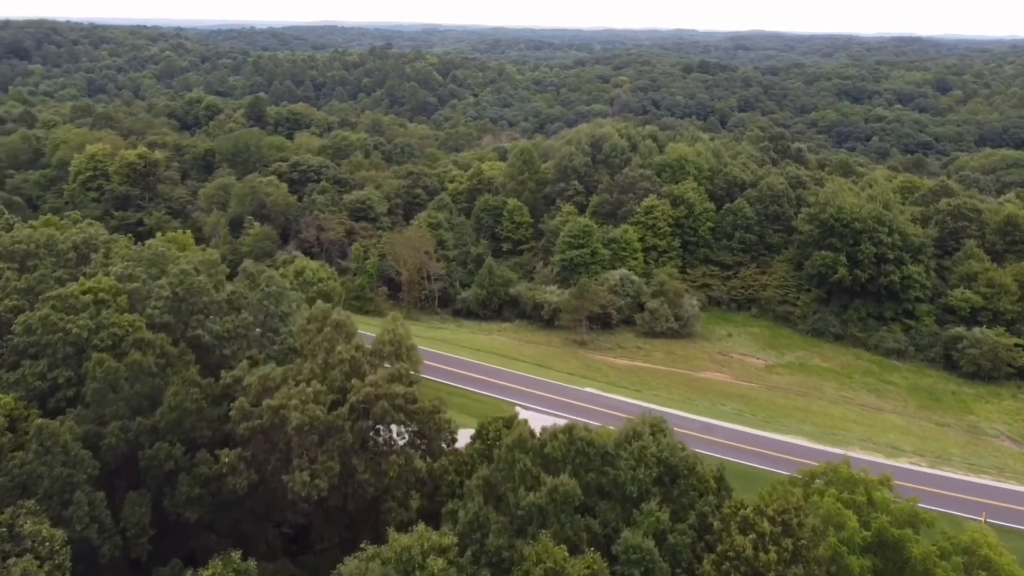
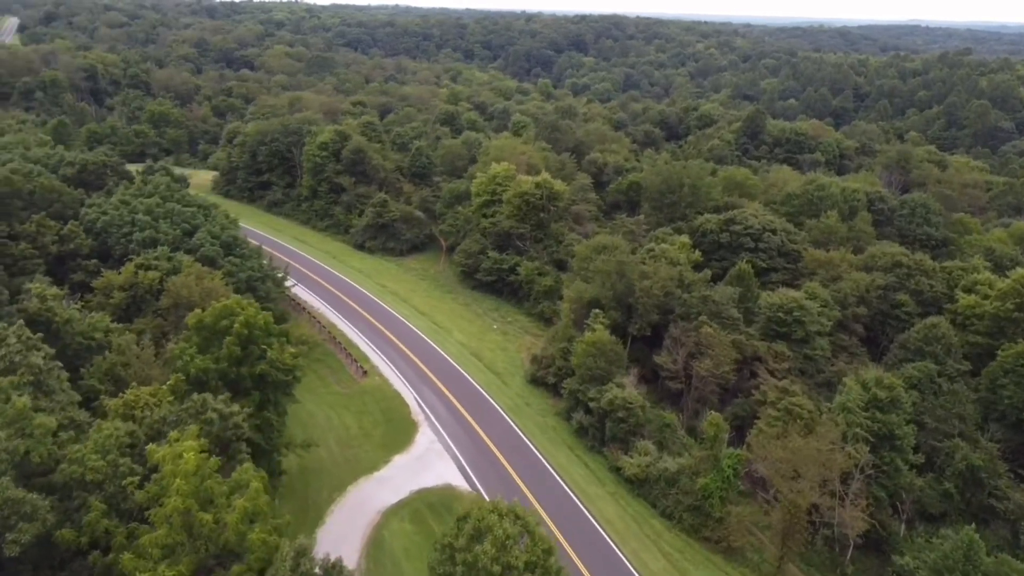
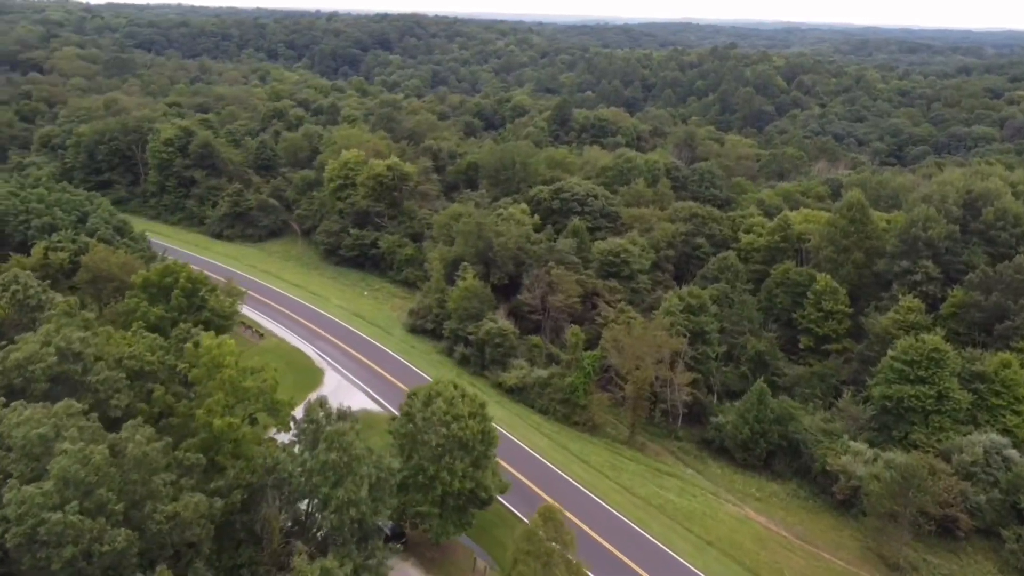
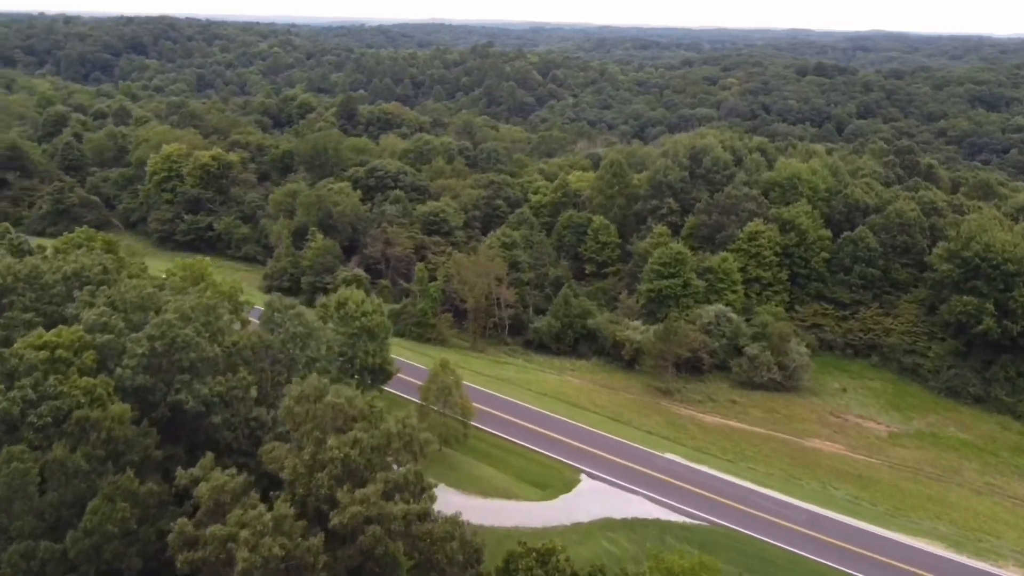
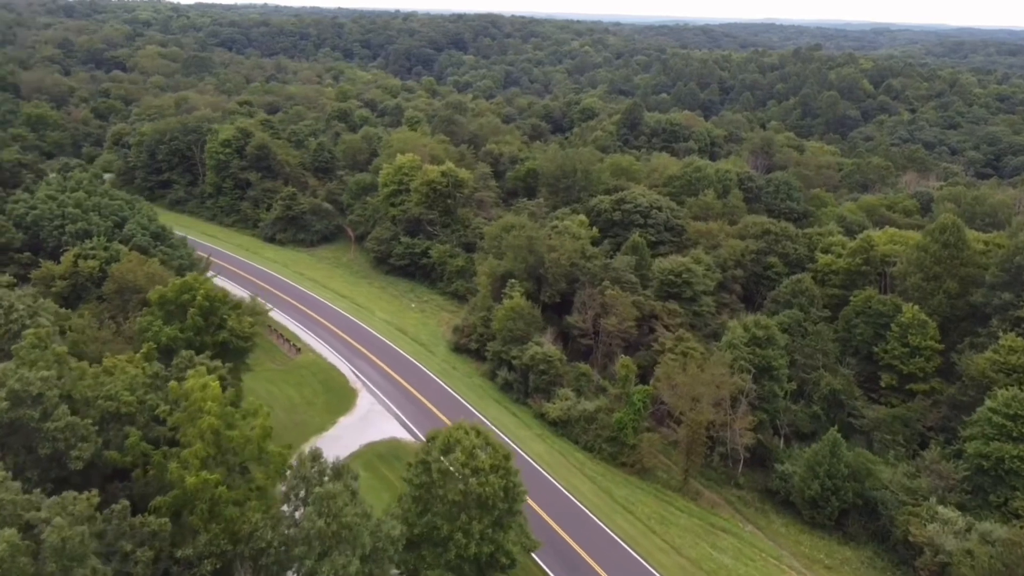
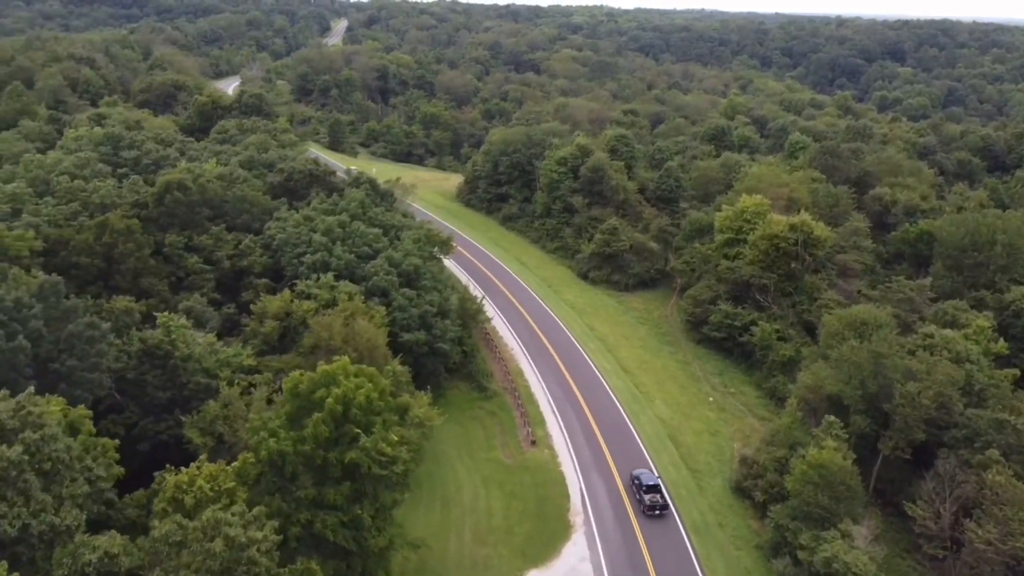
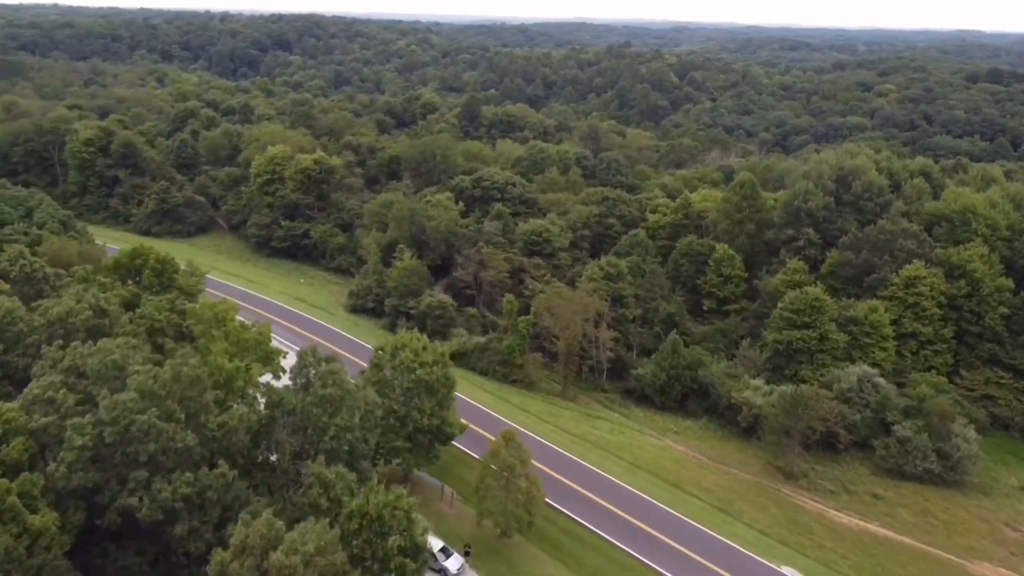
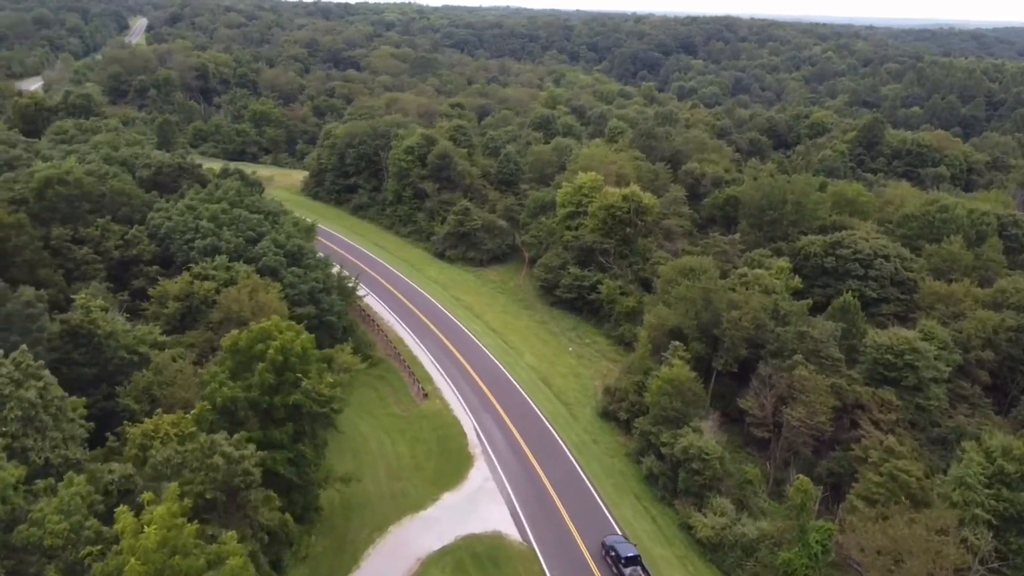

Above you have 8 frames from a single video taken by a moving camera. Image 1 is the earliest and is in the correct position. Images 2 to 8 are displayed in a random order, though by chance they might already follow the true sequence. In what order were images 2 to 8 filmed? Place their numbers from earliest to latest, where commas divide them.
4, 7, 3, 5, 2, 8, 6
